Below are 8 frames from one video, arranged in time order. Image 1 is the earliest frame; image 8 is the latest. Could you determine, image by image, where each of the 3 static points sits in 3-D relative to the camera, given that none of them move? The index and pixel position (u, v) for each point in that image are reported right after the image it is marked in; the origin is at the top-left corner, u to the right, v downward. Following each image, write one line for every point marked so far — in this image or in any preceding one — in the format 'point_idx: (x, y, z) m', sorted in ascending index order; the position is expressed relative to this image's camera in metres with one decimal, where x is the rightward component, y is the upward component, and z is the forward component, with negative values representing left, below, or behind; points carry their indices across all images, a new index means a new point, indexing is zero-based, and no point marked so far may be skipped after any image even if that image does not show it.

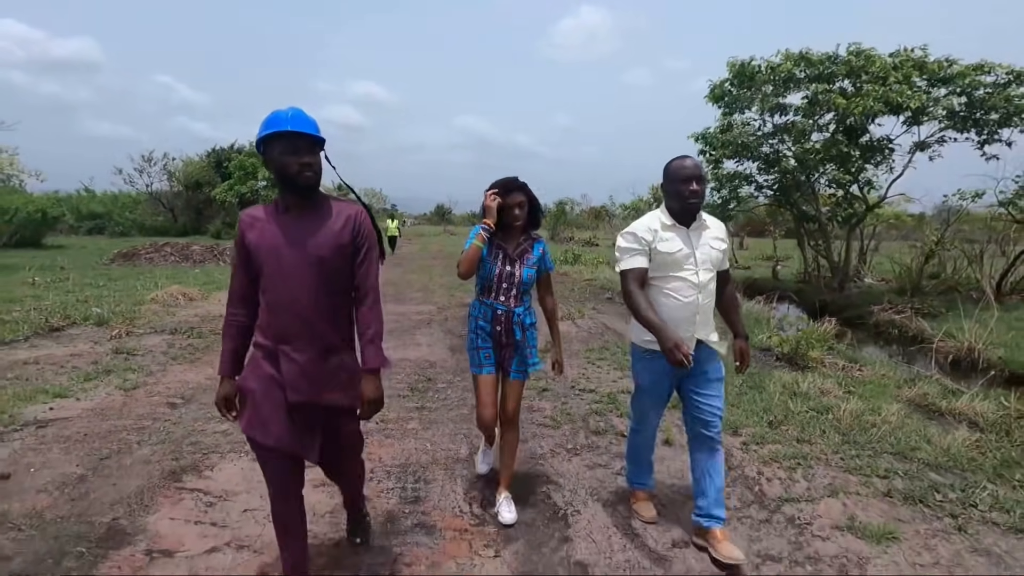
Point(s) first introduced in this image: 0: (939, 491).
0: (+2.9, -1.3, +3.6) m
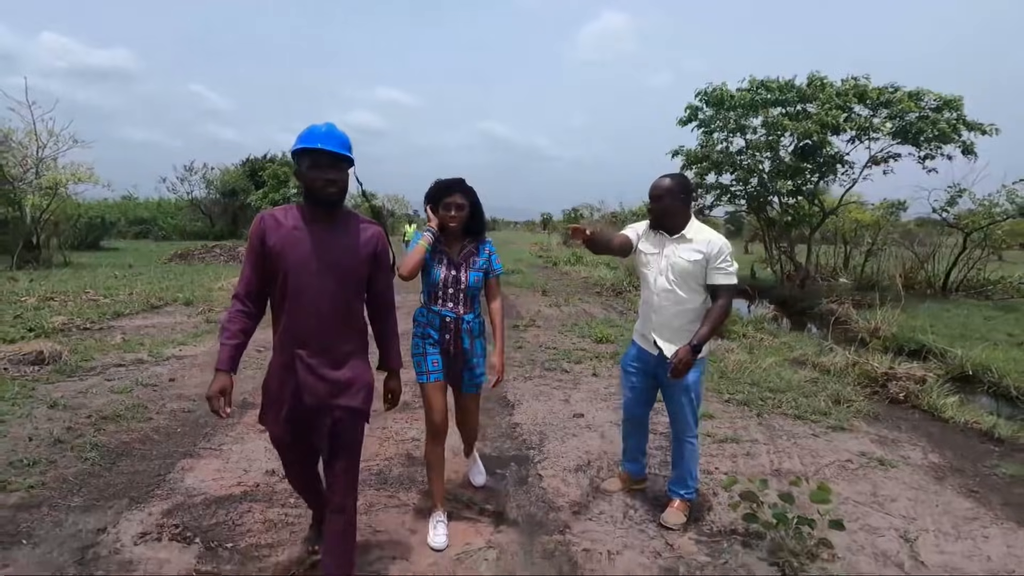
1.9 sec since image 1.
0: (+2.6, -1.1, +5.5) m
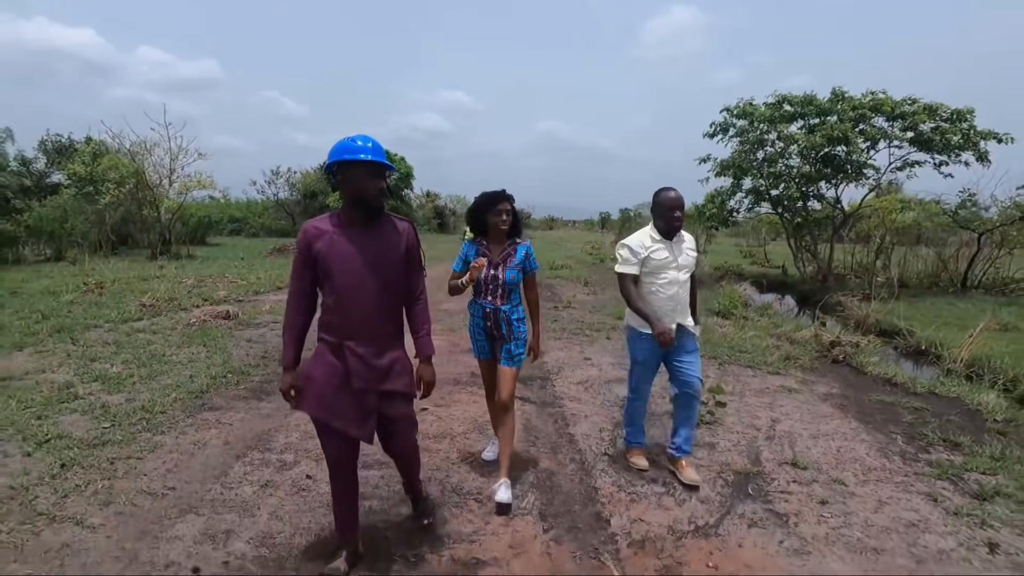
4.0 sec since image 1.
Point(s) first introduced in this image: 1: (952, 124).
0: (+3.0, -0.9, +7.5) m
1: (+11.2, +4.2, +13.6) m
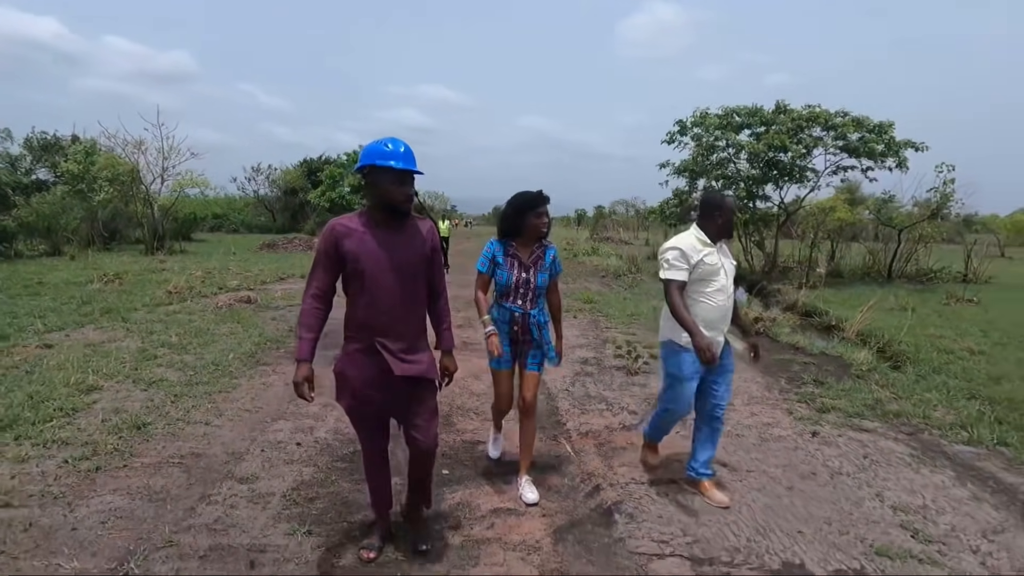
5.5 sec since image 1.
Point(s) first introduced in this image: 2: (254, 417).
0: (+2.8, -0.7, +9.2) m
1: (+10.6, +4.5, +15.6) m
2: (-2.3, -1.1, +4.7) m
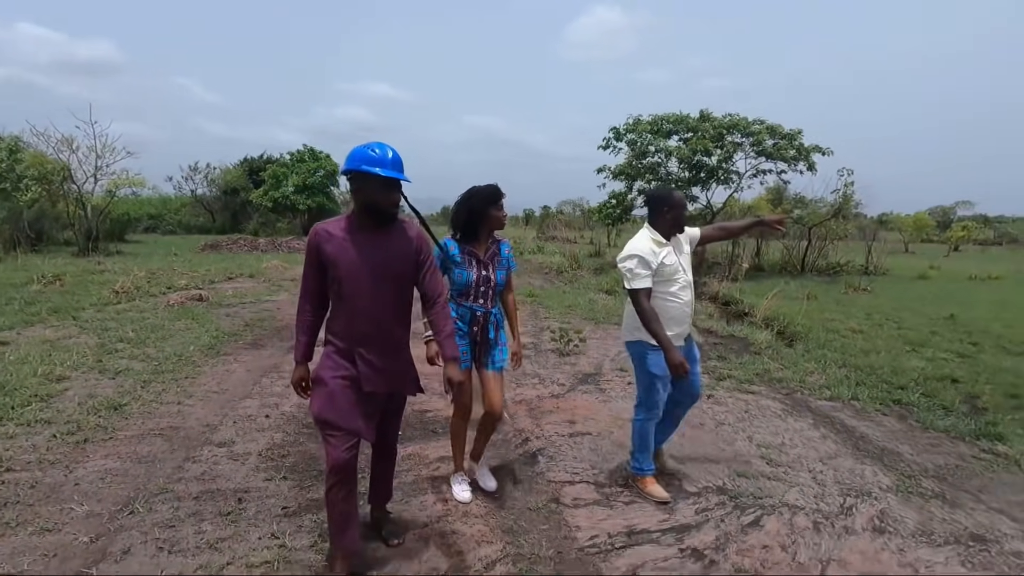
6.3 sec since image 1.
0: (+1.8, -0.5, +10.1) m
1: (+8.9, +4.7, +17.2) m
2: (-2.8, -1.1, +5.2) m
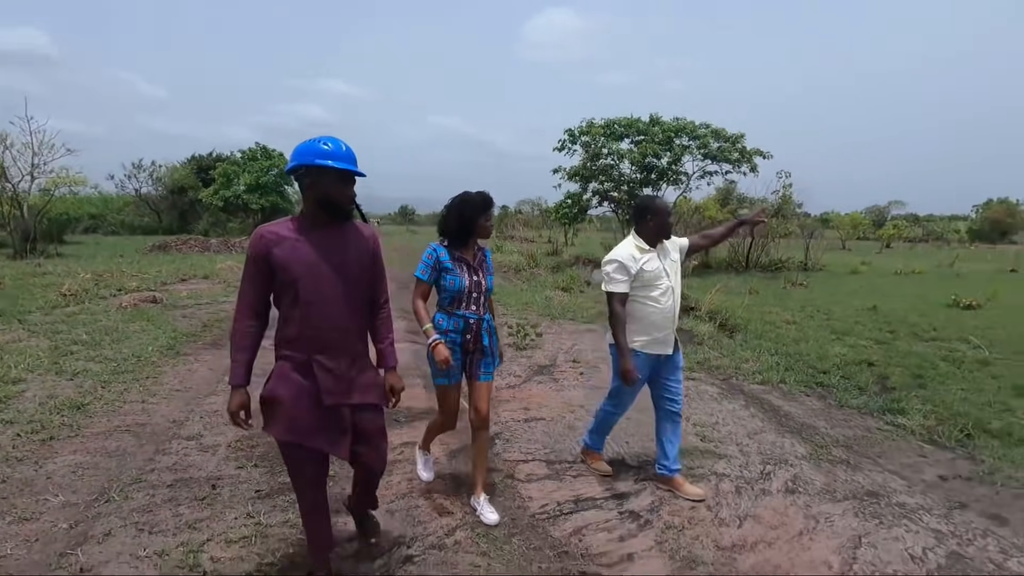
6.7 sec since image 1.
0: (+1.0, -0.5, +10.6) m
1: (+7.5, +4.9, +18.2) m
2: (-3.2, -1.1, +5.4) m
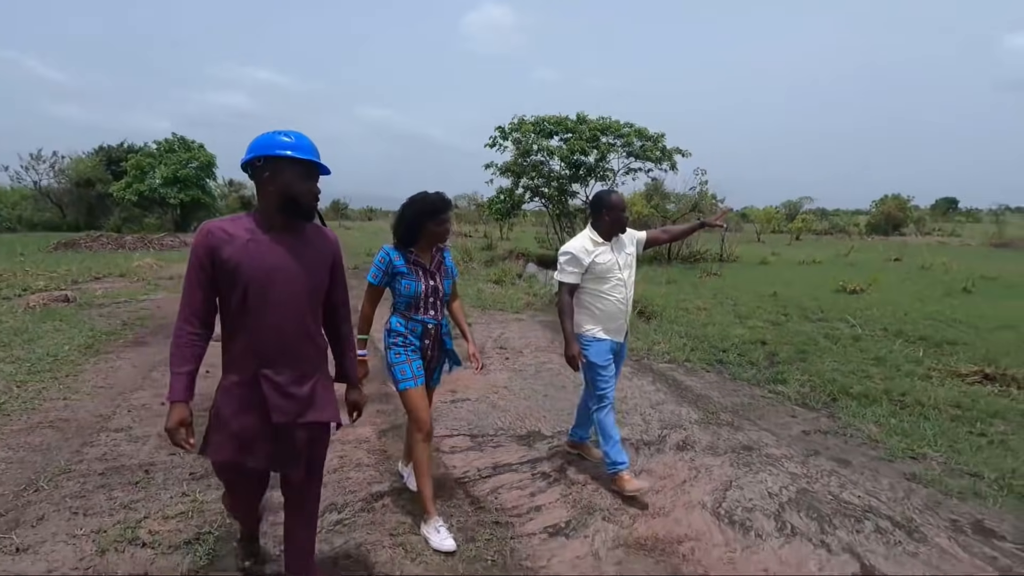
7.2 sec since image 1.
0: (-0.4, -0.3, +11.0) m
1: (+5.1, +5.2, +19.2) m
2: (-4.0, -1.0, +5.3) m
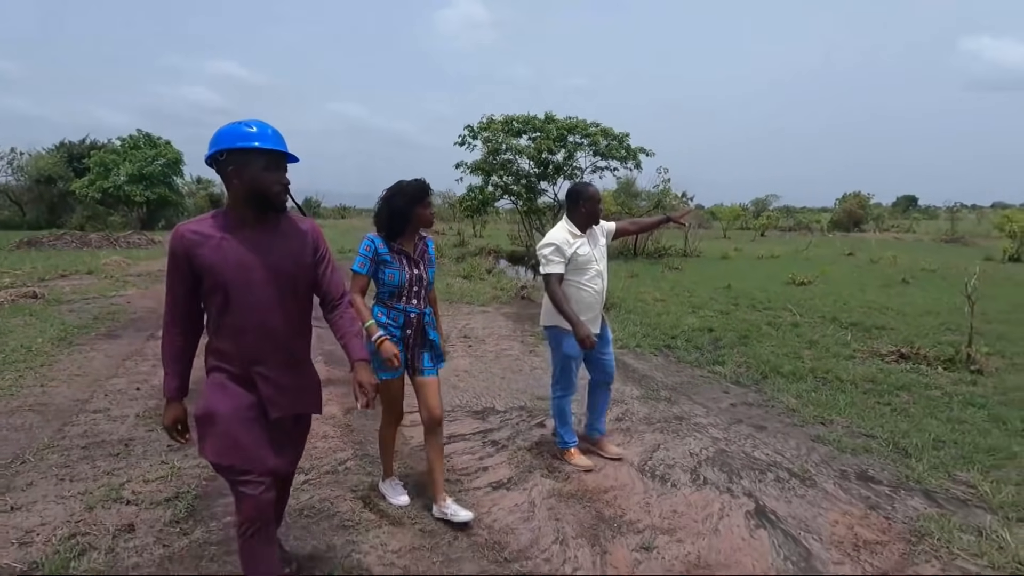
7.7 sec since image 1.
0: (-1.1, -0.2, +11.4) m
1: (+4.0, +5.4, +19.9) m
2: (-4.4, -0.9, +5.6) m
